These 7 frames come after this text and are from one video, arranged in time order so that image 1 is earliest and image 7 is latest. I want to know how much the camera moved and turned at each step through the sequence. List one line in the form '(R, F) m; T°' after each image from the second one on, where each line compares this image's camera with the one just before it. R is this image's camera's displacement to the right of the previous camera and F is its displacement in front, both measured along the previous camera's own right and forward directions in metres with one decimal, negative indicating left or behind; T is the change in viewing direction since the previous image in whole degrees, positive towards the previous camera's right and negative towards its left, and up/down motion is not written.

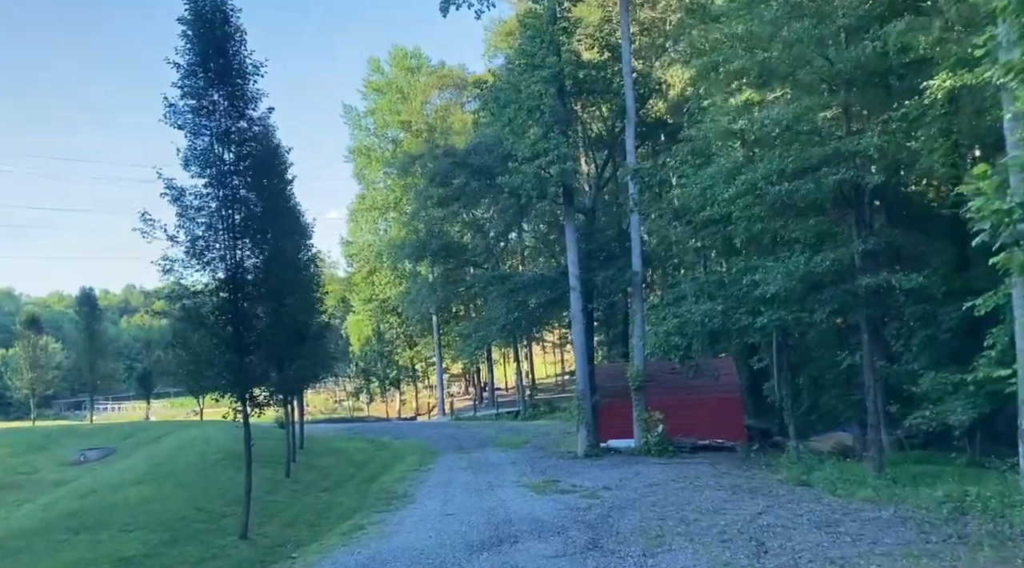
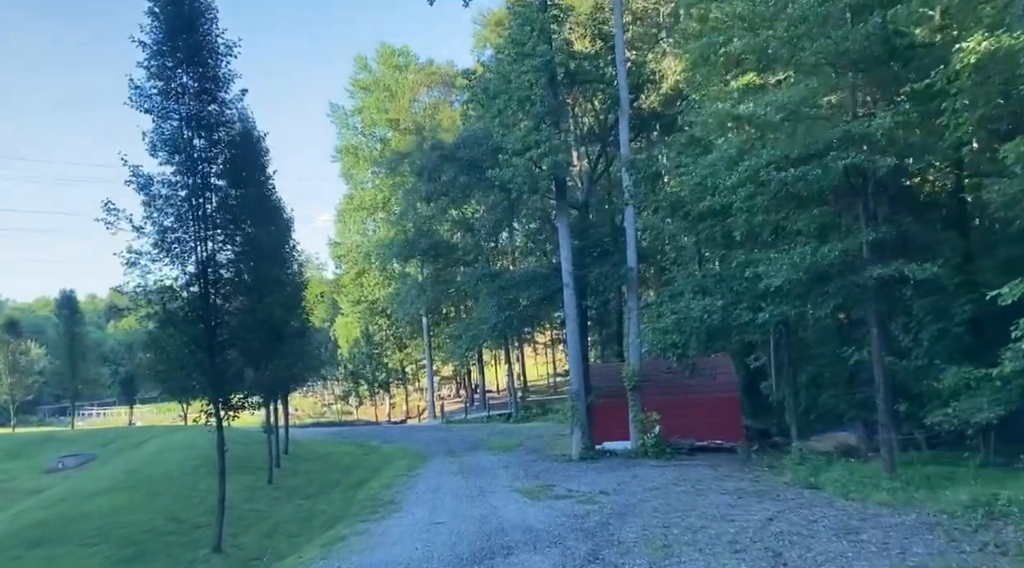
(0.0, +0.9) m; +1°
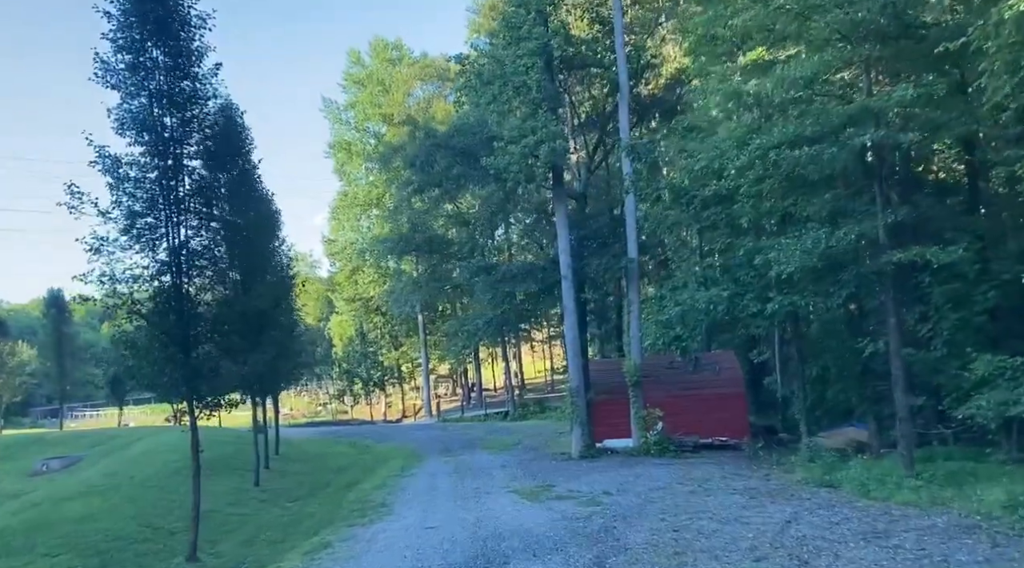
(0.0, +0.9) m; 0°
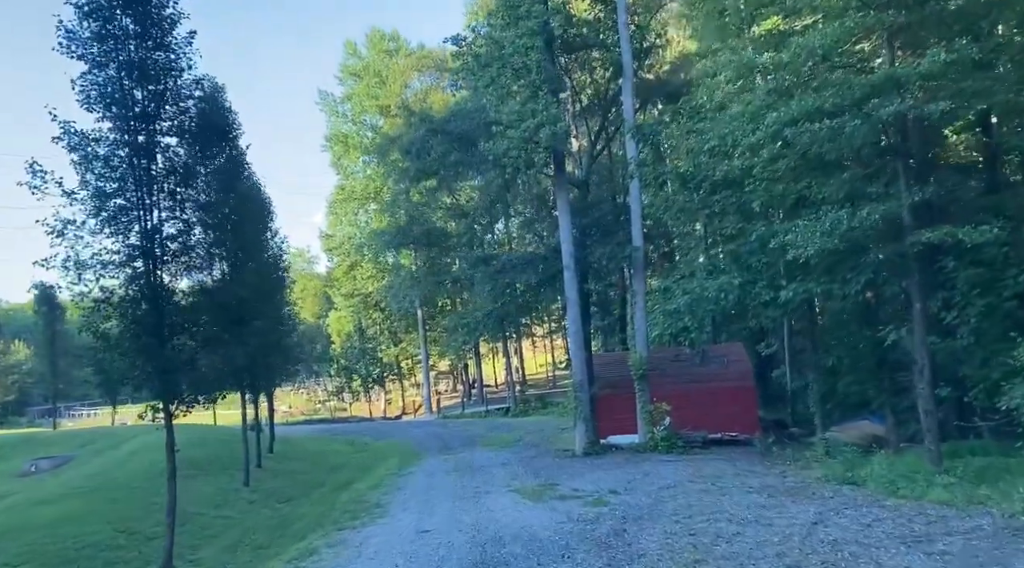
(0.0, +0.9) m; 0°
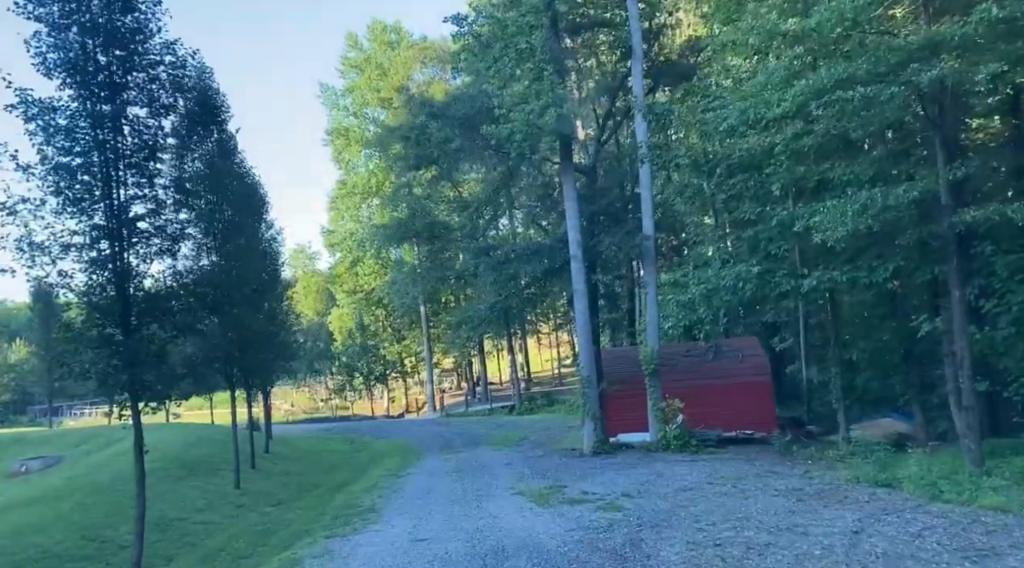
(0.0, +1.1) m; 0°
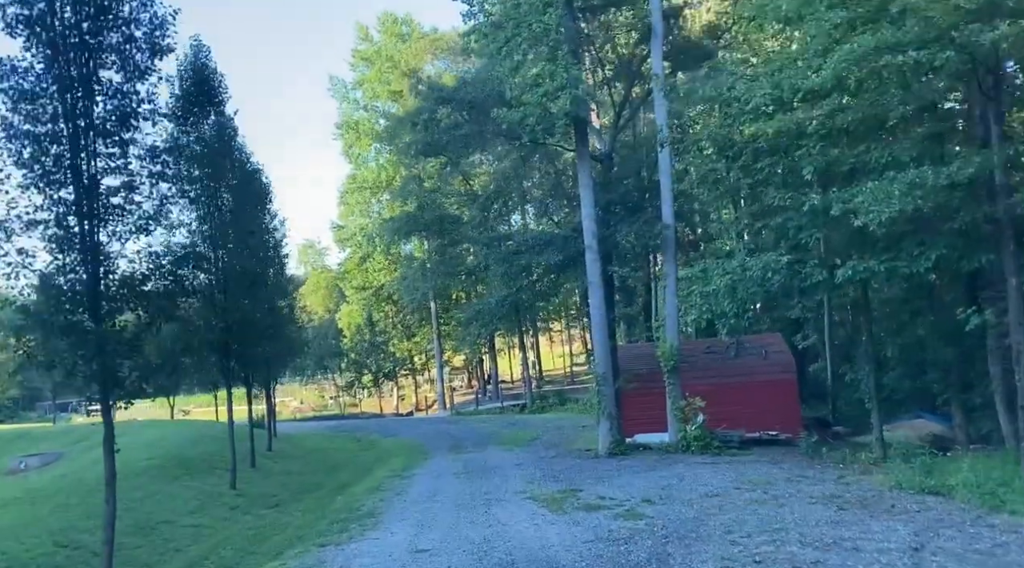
(0.0, +1.1) m; -1°
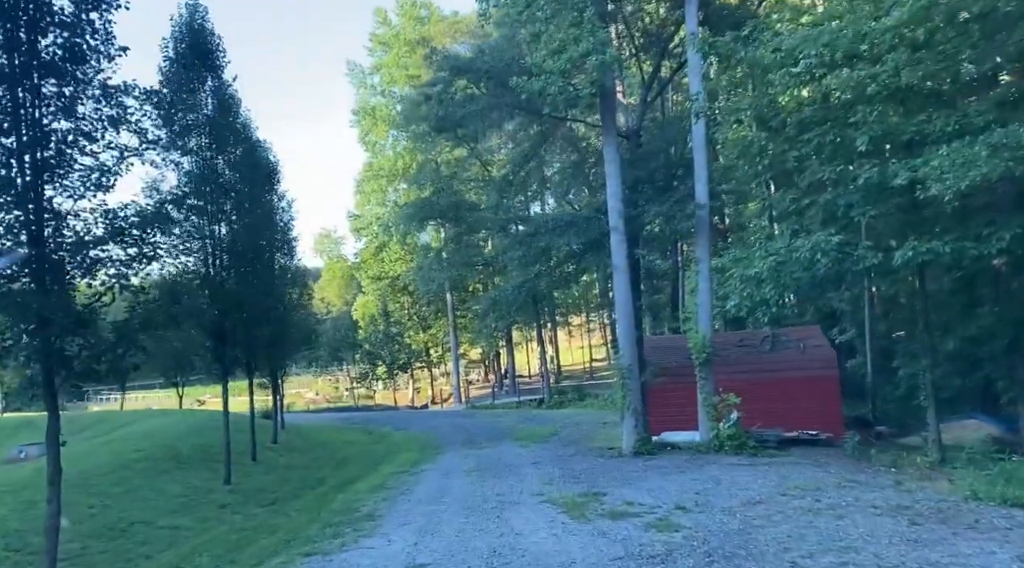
(0.0, +1.5) m; -1°
